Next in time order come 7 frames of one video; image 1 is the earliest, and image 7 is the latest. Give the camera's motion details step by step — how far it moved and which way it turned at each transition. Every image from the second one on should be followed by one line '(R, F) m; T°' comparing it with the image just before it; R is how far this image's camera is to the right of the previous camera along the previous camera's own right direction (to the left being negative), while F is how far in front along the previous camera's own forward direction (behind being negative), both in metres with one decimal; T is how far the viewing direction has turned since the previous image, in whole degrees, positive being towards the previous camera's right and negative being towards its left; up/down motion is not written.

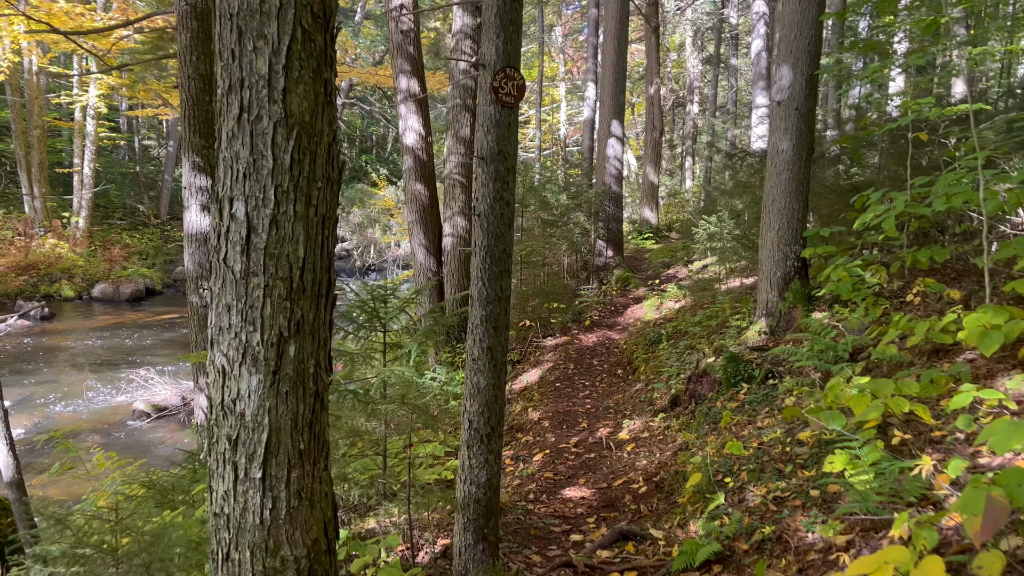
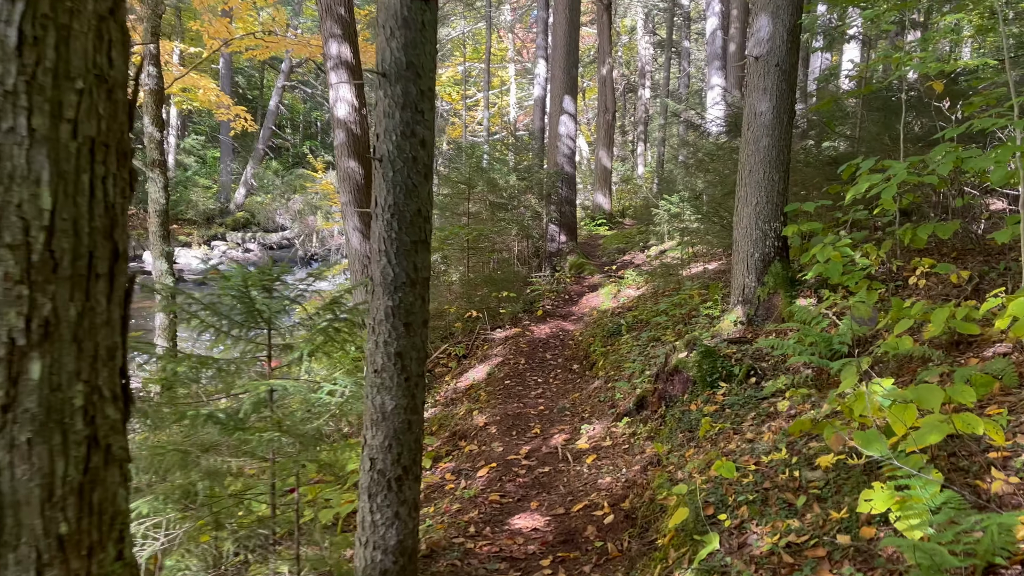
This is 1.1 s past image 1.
(+0.1, +0.8) m; +3°
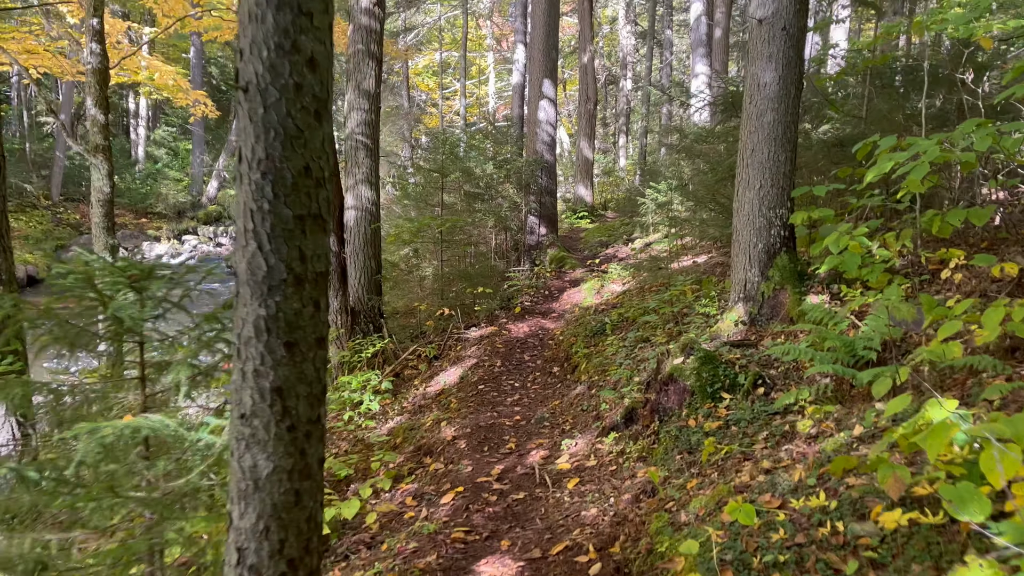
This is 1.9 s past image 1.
(+0.1, +0.6) m; +1°
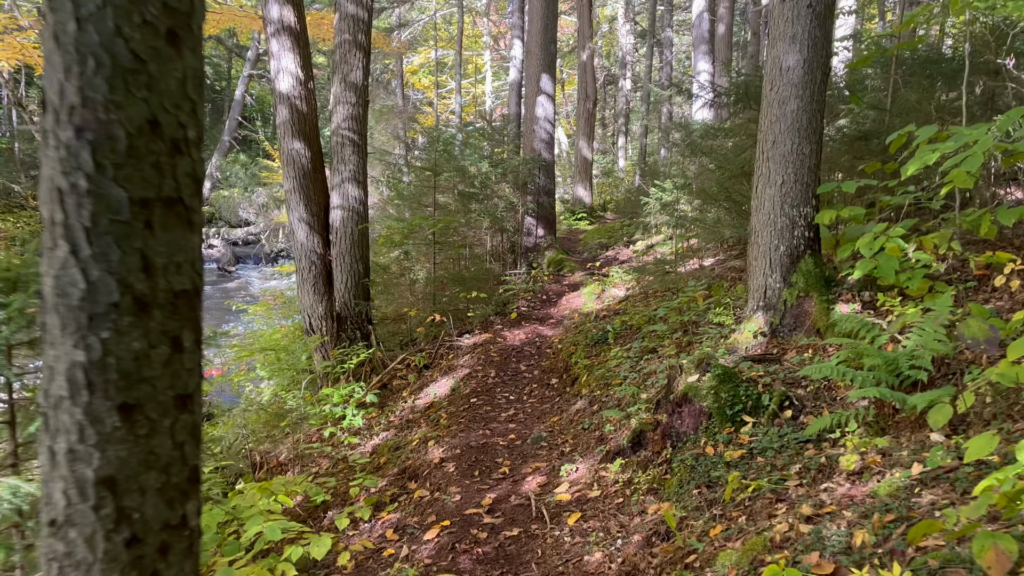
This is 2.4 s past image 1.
(0.0, +0.5) m; 0°
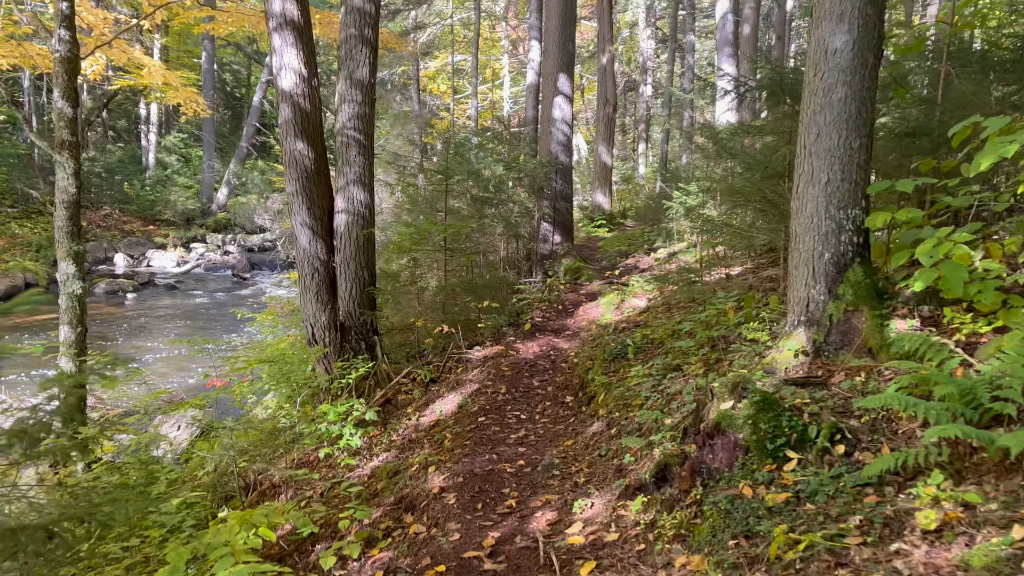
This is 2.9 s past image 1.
(+0.1, +0.4) m; -1°
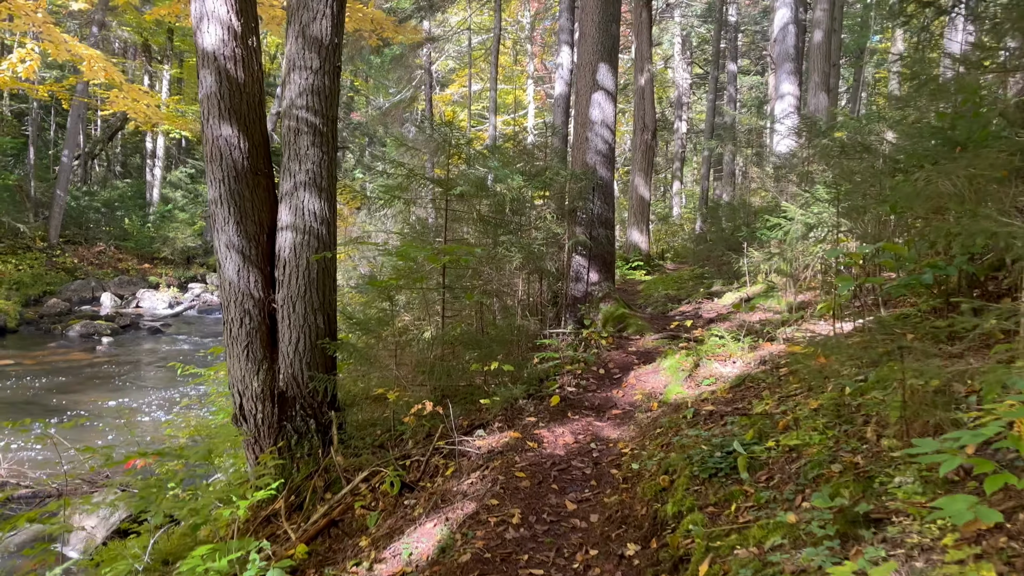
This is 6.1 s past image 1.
(0.0, +2.4) m; -2°
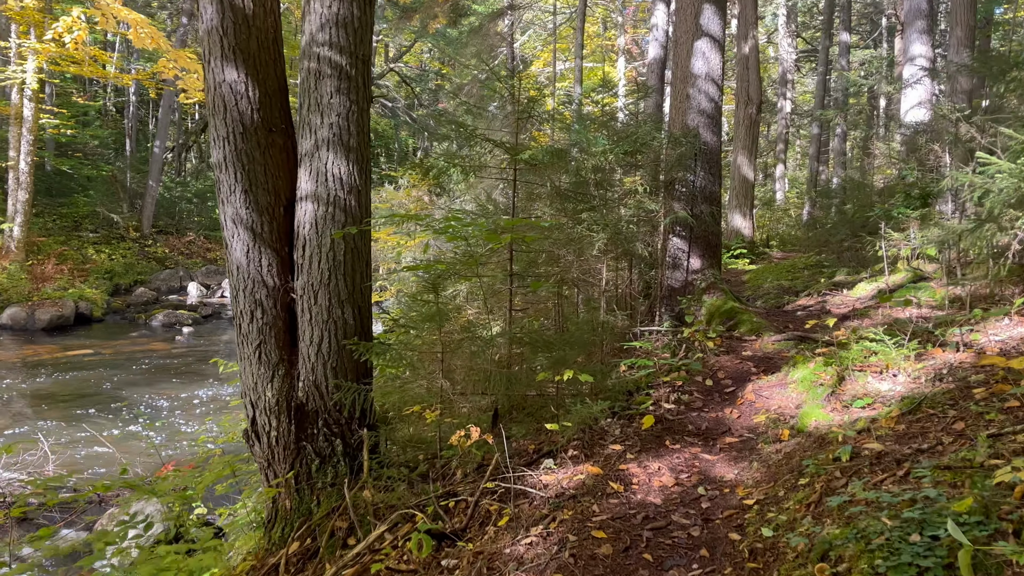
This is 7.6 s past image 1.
(+0.1, +1.2) m; -7°
